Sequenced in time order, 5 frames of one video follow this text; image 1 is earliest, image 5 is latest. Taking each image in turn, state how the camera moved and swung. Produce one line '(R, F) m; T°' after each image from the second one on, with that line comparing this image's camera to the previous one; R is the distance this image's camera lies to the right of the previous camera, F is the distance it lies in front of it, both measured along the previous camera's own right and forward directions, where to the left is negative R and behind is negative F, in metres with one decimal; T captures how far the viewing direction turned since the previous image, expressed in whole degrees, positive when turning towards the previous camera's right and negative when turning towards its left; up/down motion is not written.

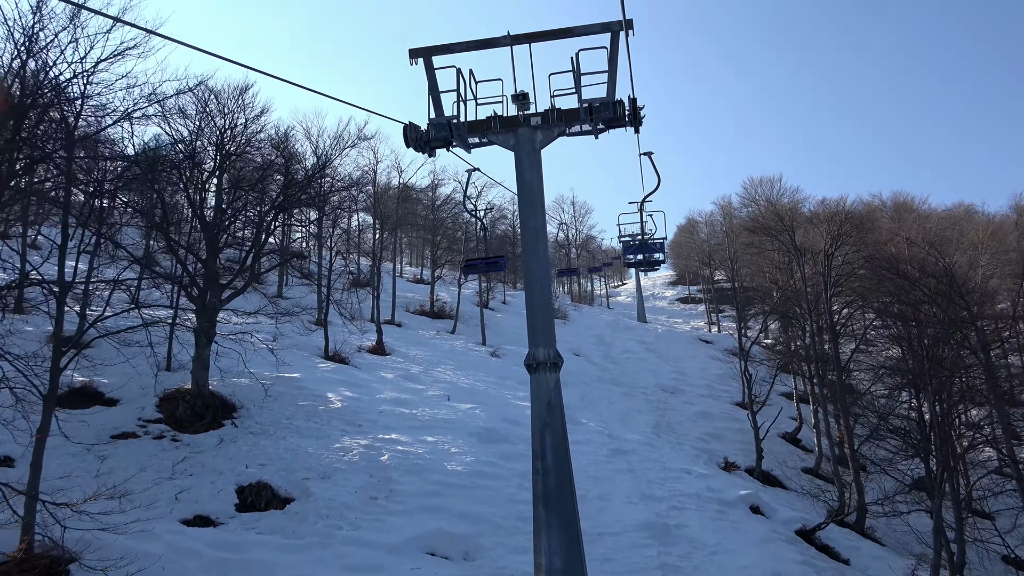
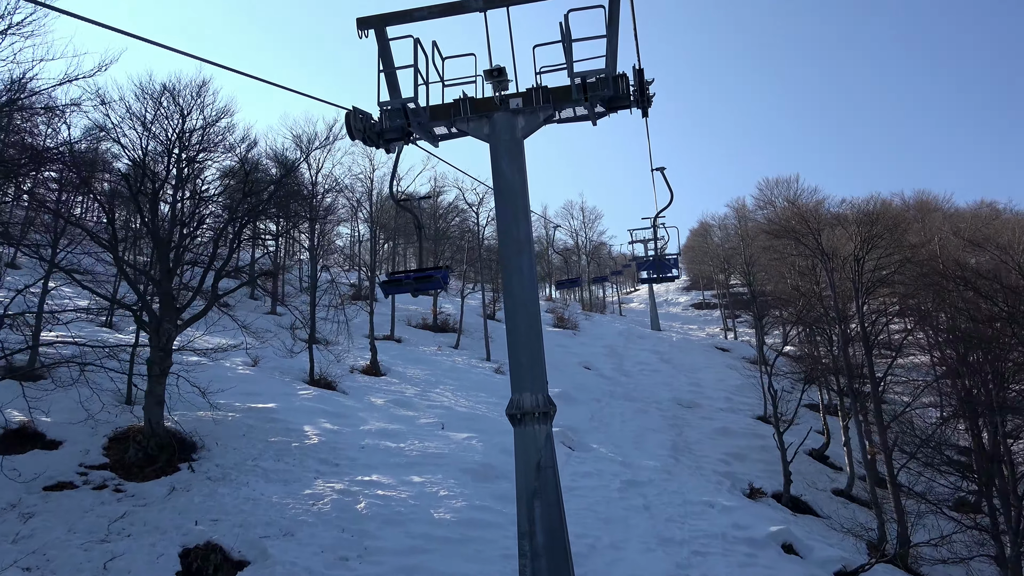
(+0.3, +1.5) m; -1°
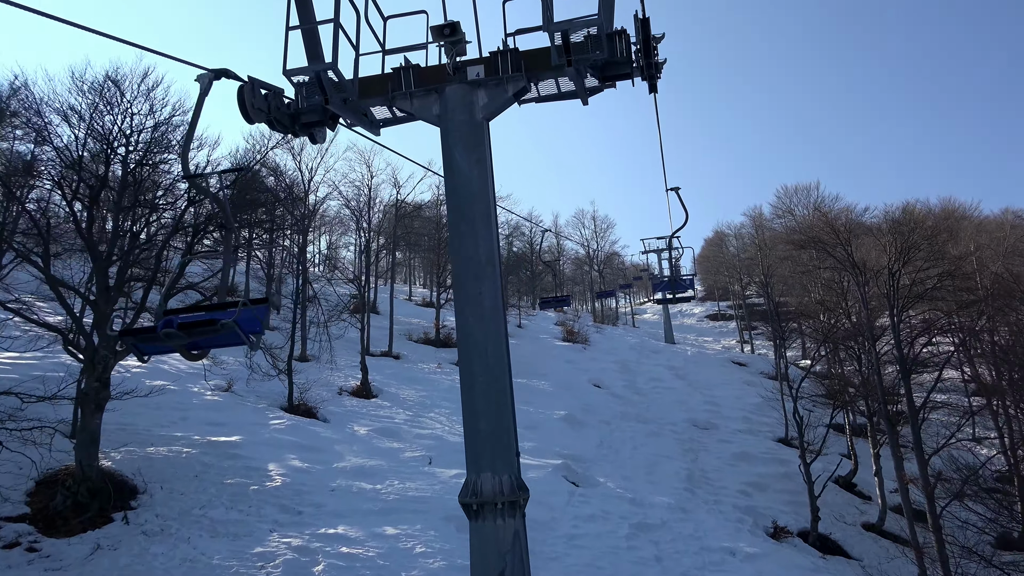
(+0.4, +1.5) m; -1°
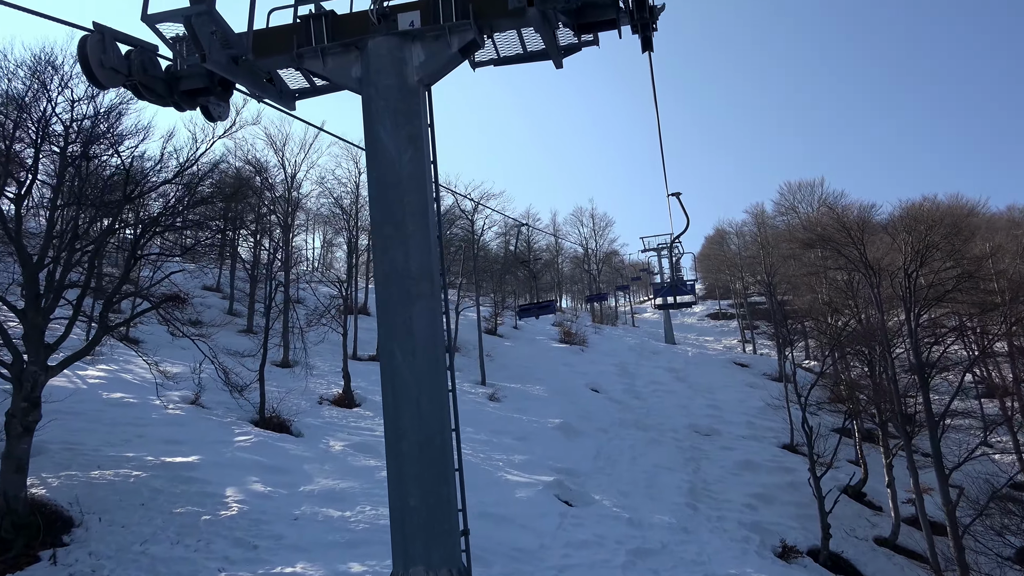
(+0.3, +1.0) m; 0°
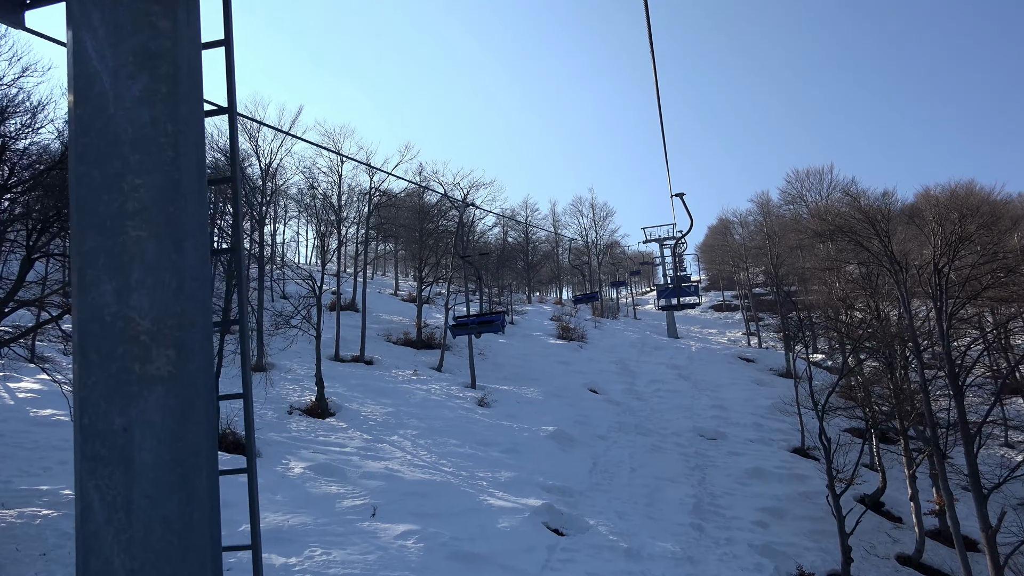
(+0.4, +1.5) m; 0°
